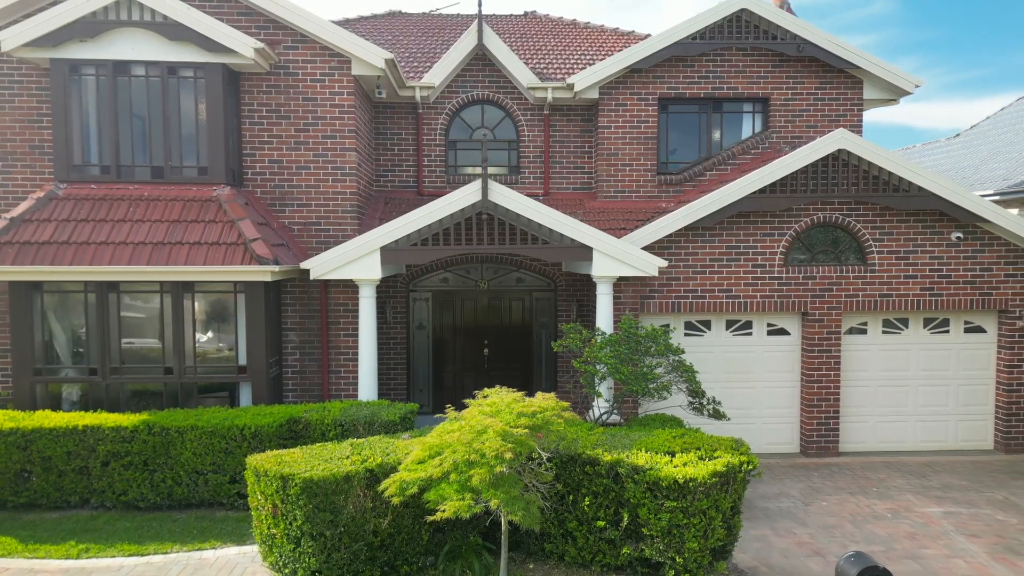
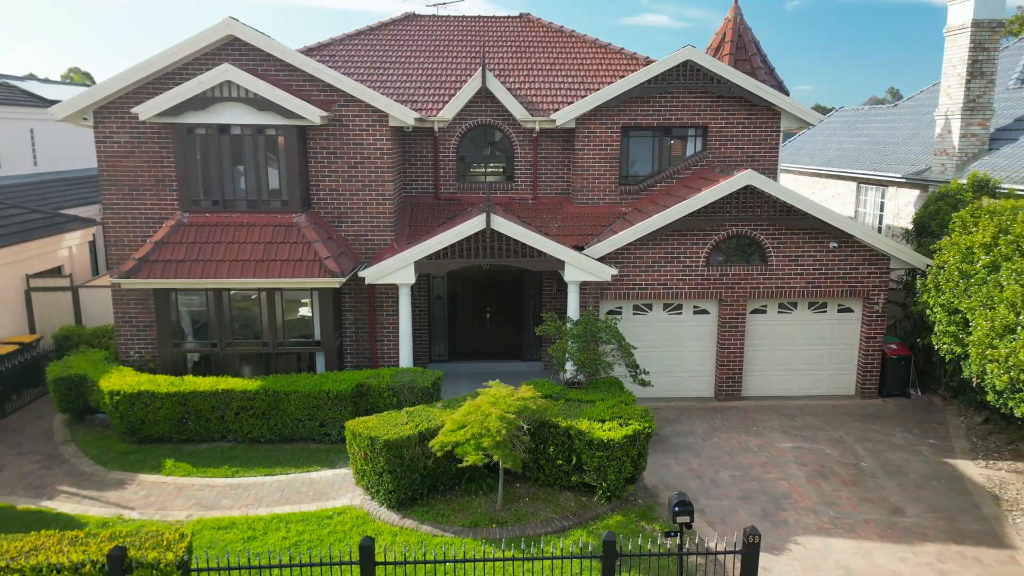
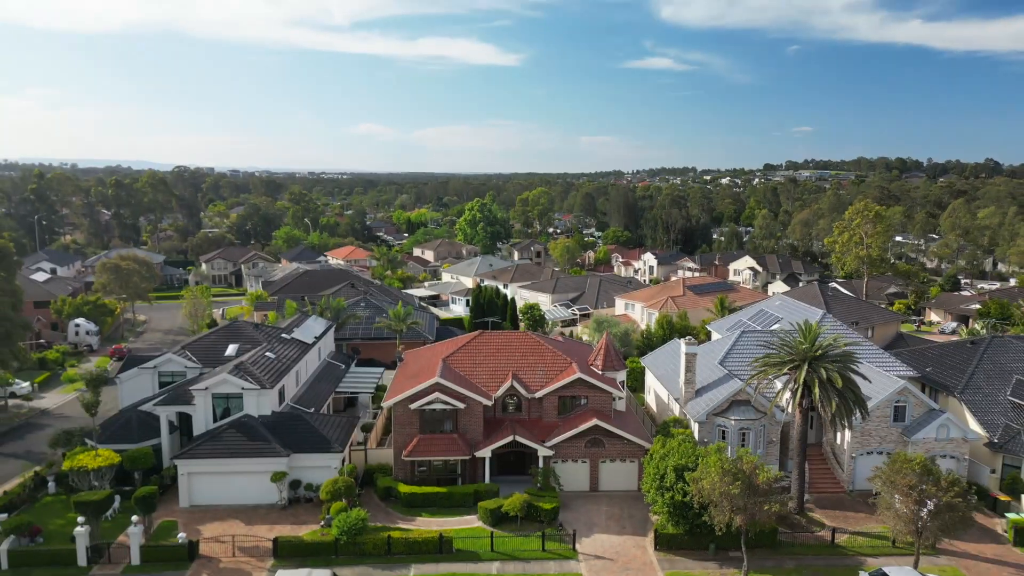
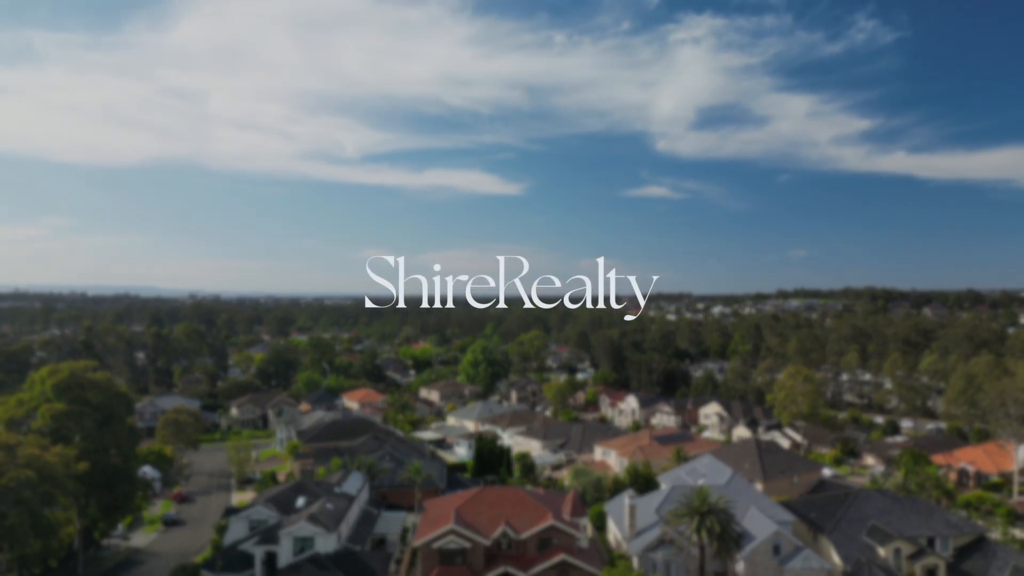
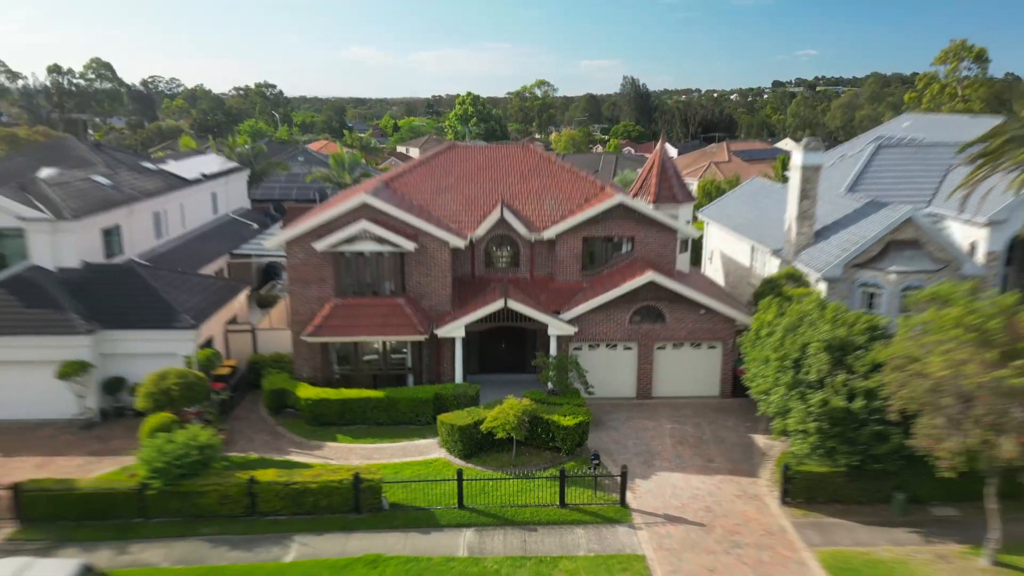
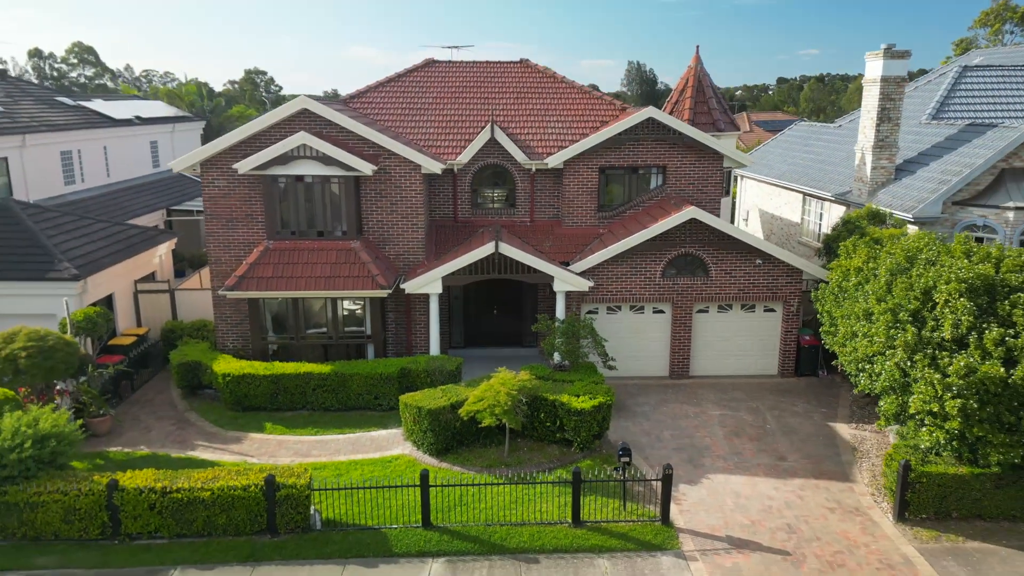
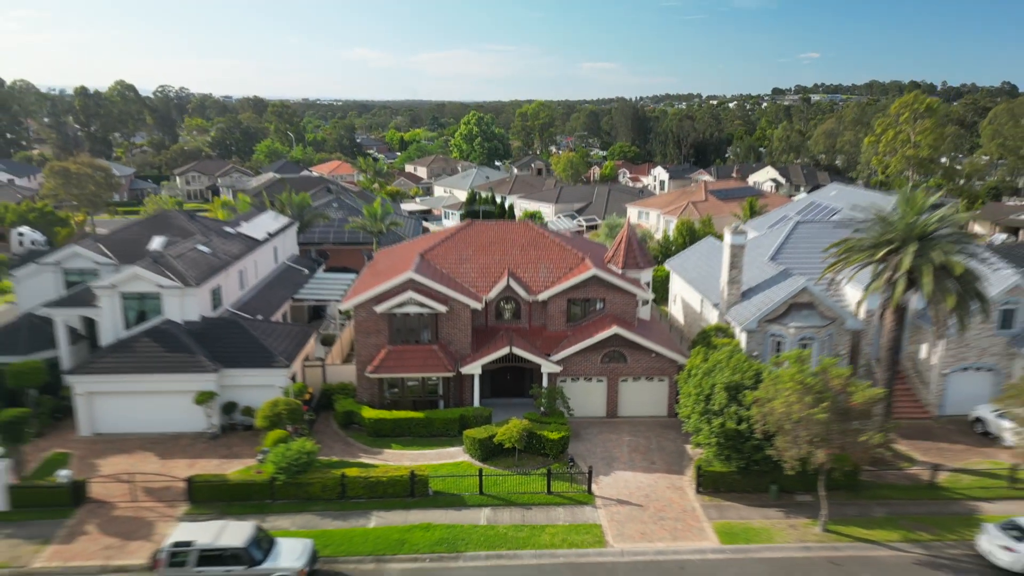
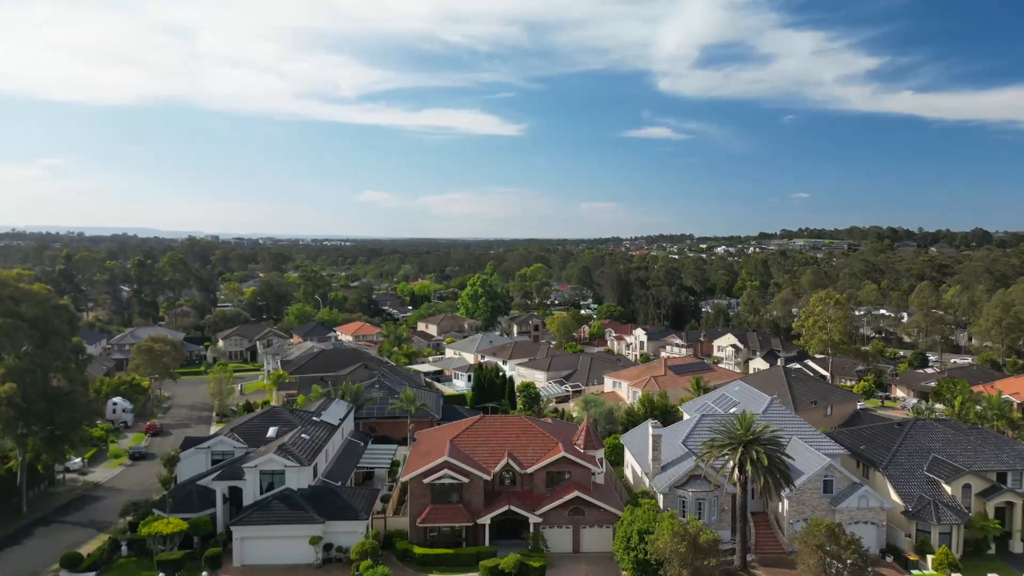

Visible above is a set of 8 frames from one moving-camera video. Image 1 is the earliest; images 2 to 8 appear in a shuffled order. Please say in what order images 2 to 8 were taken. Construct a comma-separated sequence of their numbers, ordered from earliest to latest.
2, 6, 5, 7, 3, 8, 4
